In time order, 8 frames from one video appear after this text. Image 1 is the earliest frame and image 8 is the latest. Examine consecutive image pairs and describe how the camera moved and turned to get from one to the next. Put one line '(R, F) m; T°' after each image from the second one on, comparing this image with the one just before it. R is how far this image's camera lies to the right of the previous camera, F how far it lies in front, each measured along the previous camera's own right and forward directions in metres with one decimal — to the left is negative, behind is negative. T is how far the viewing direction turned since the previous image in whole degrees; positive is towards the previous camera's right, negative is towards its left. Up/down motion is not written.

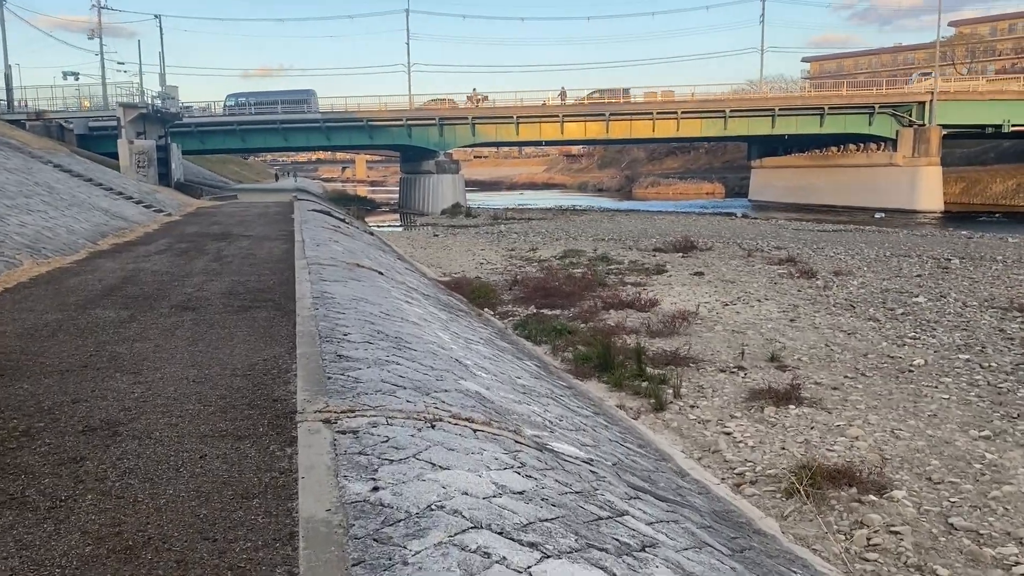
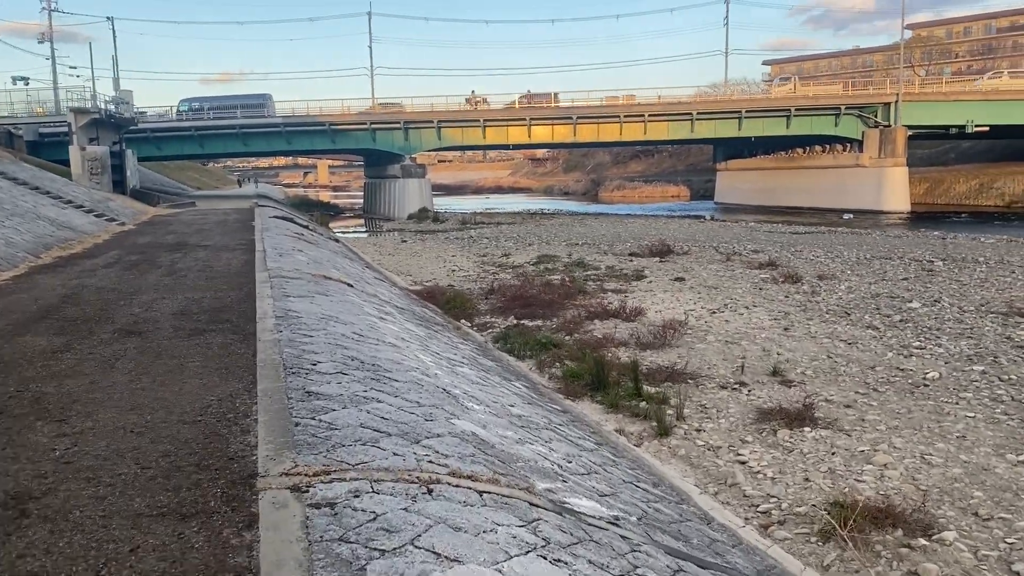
(-0.2, +0.9) m; +2°
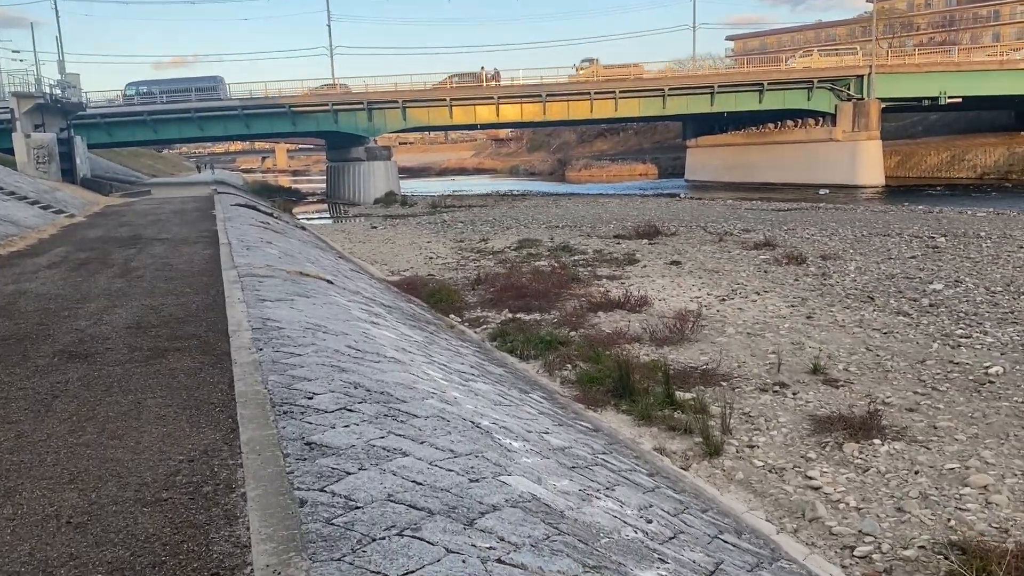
(-0.5, +1.2) m; +2°
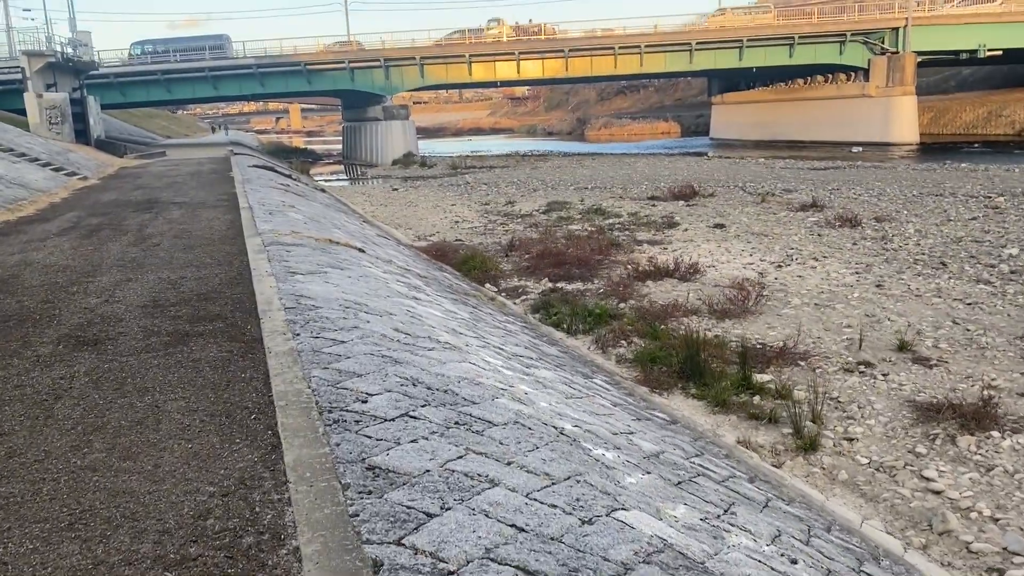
(-0.4, +0.9) m; -1°
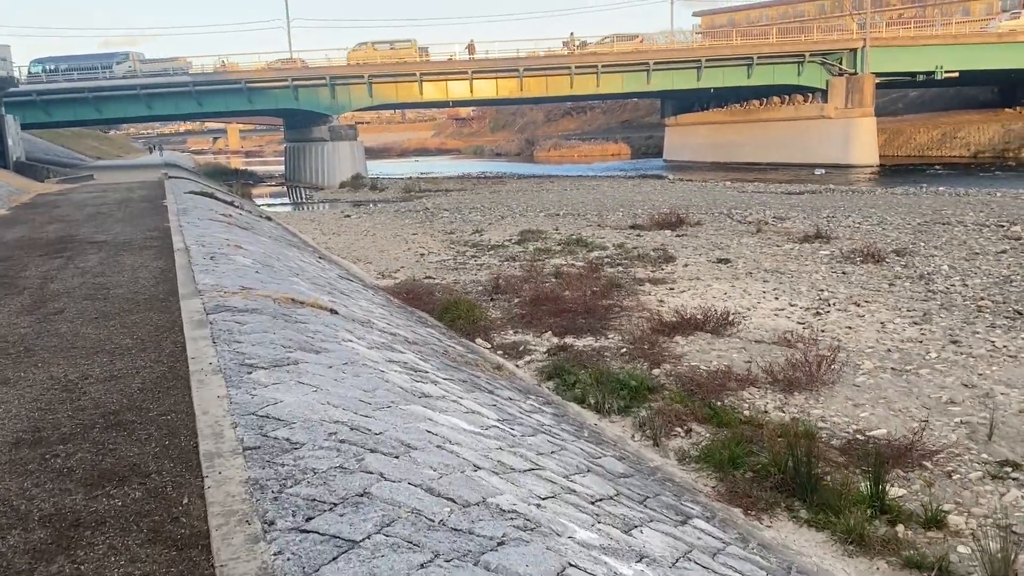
(-0.6, +2.1) m; +4°
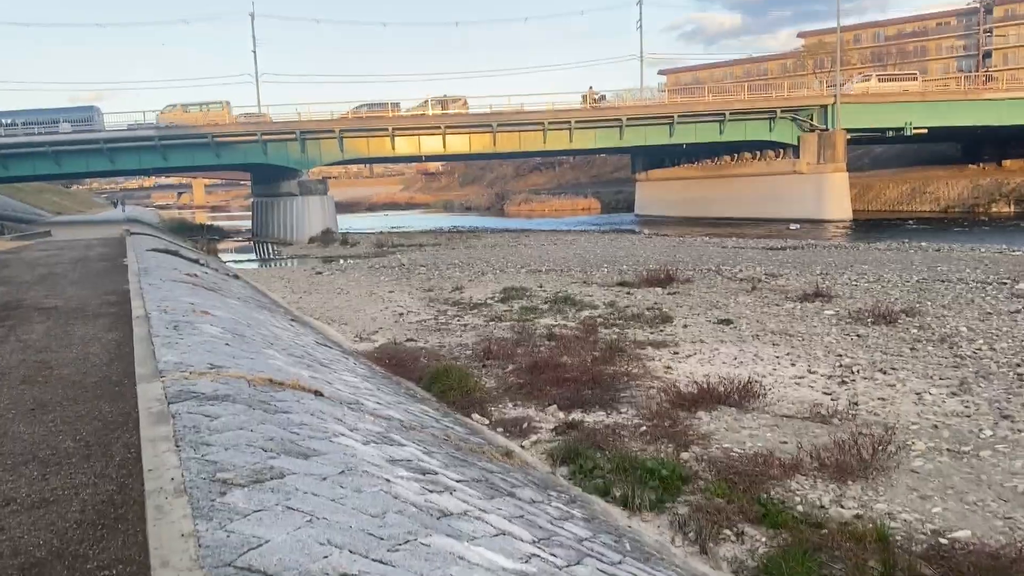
(-0.4, +1.0) m; +2°
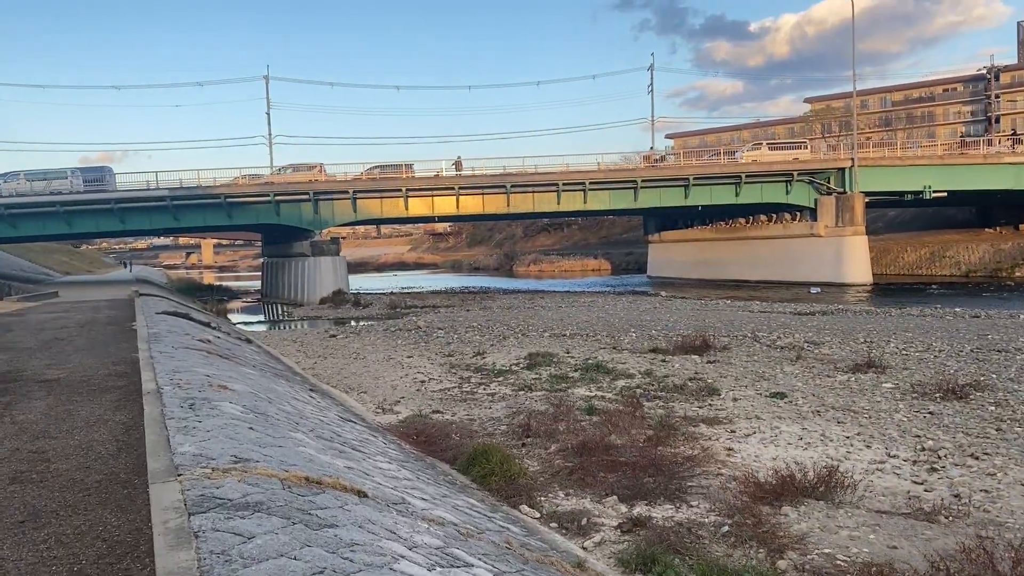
(-0.5, +0.9) m; 0°
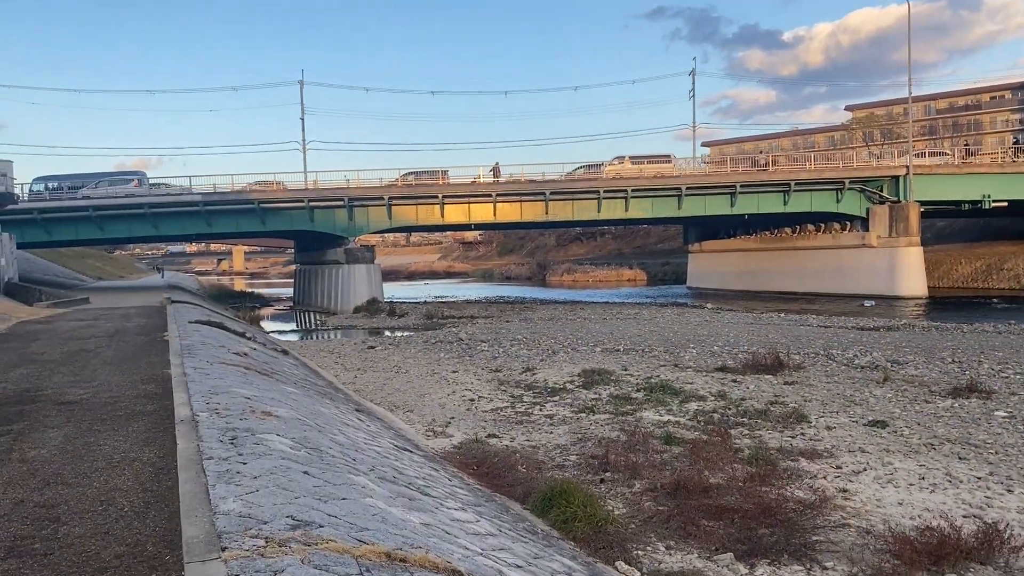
(-0.6, +1.3) m; -2°
